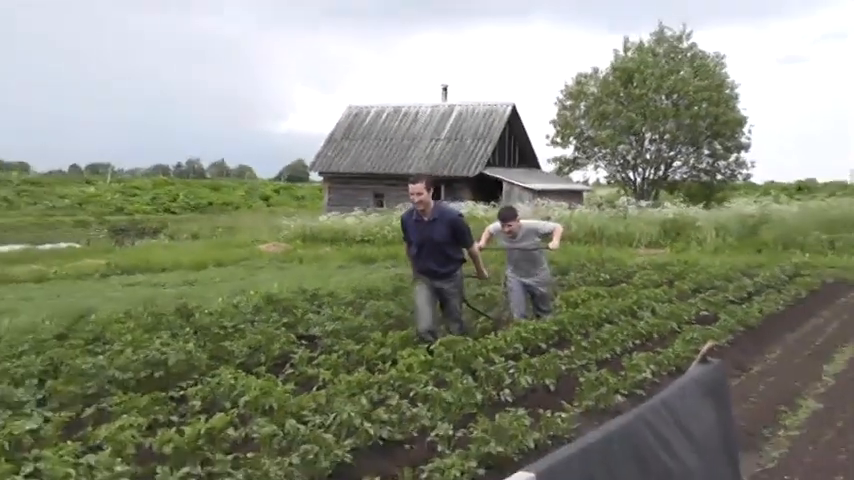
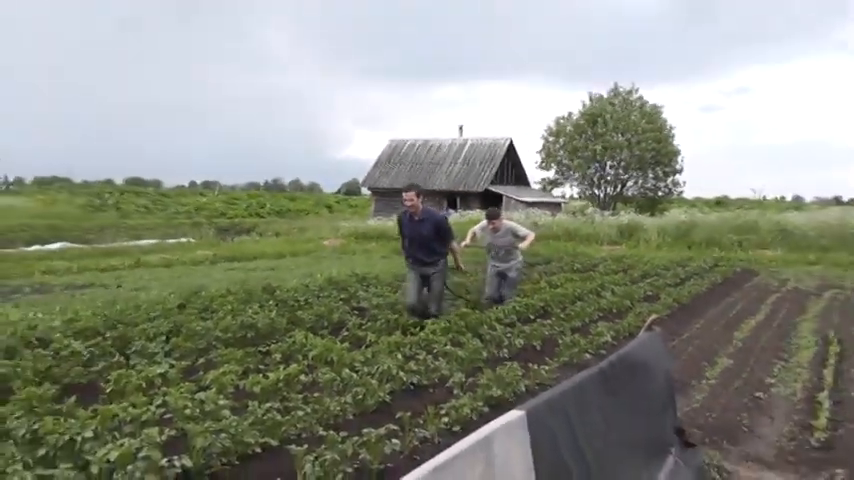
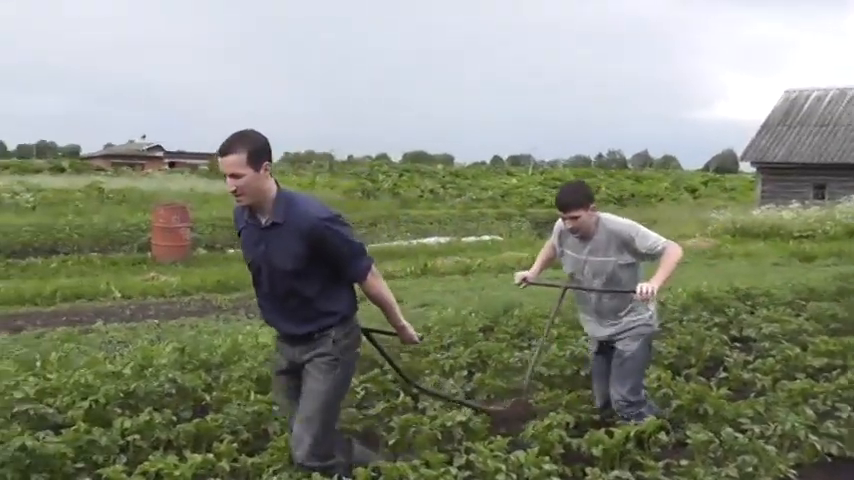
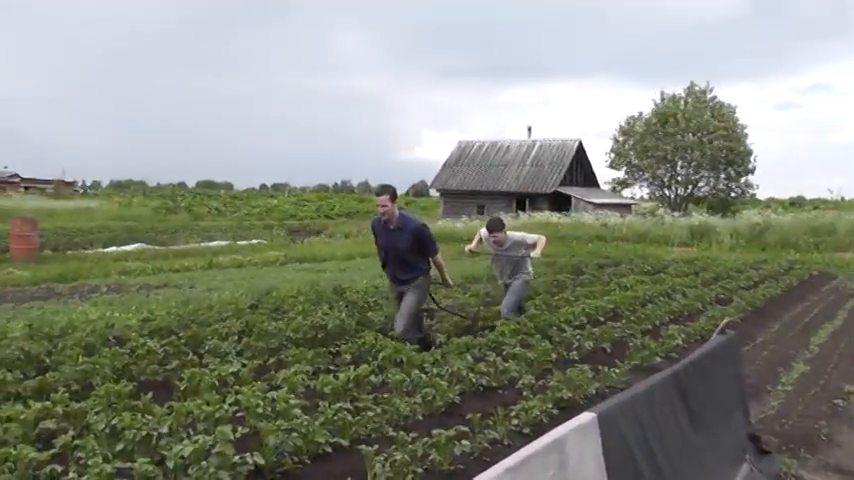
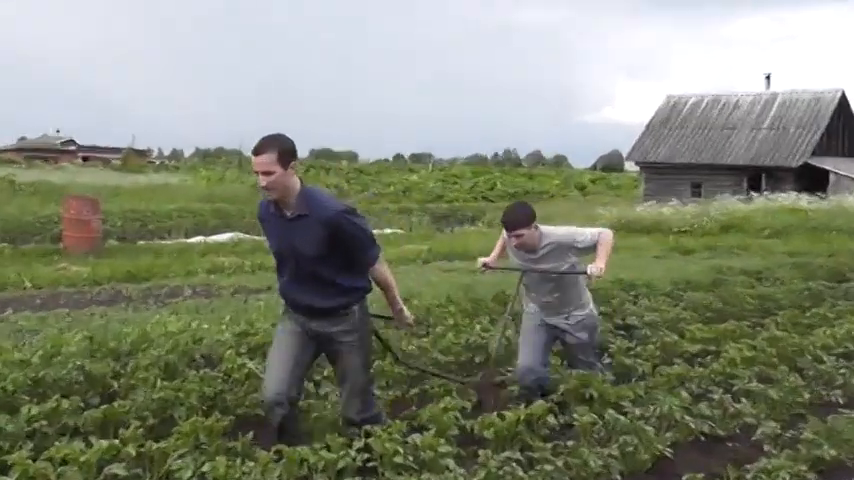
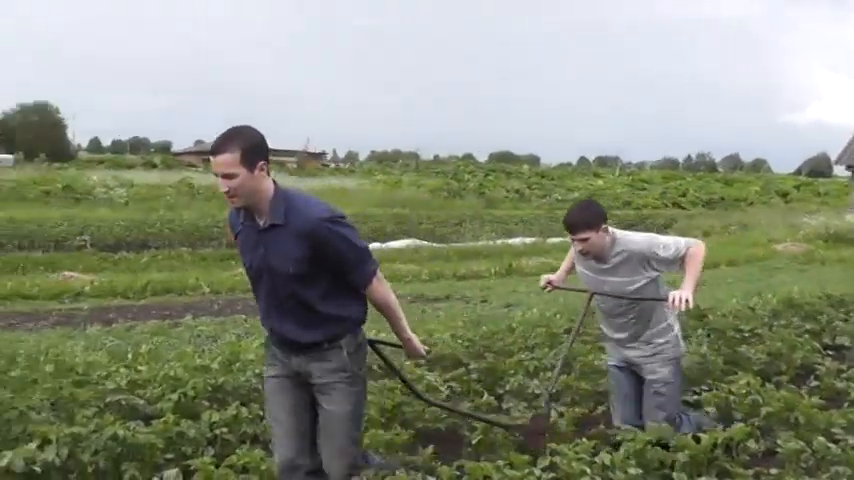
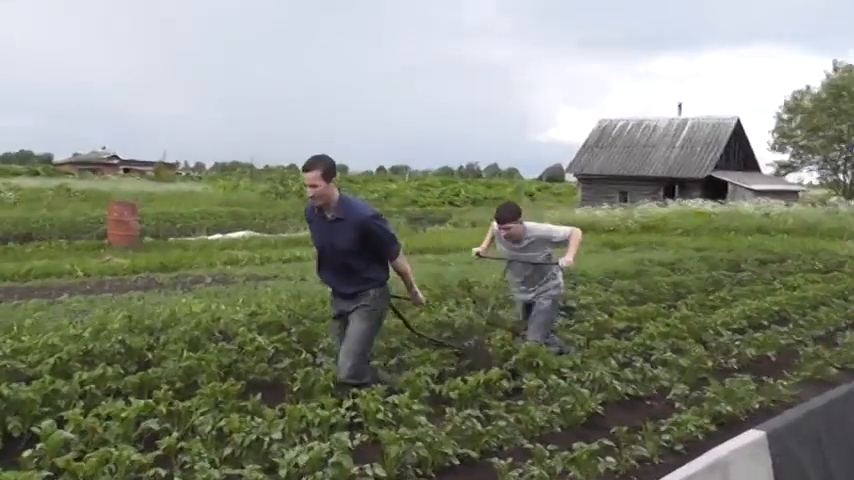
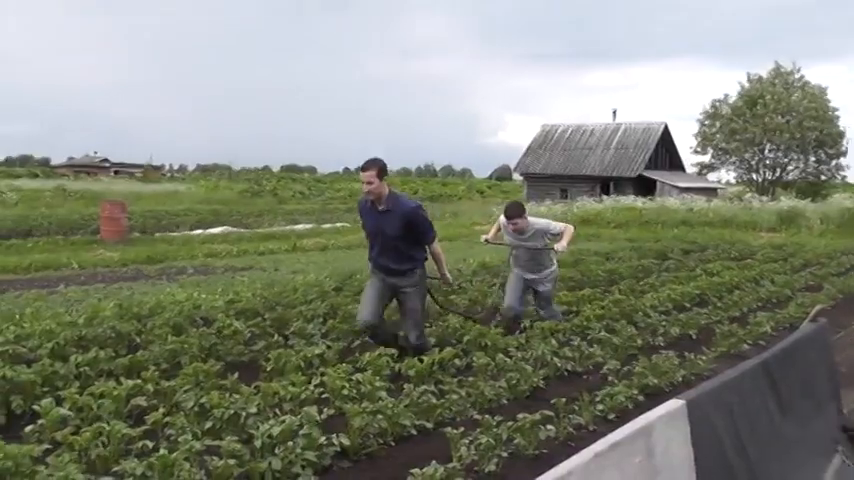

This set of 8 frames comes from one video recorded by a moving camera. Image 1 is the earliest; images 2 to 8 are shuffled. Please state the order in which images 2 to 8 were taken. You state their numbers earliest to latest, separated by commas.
2, 4, 8, 7, 5, 3, 6
